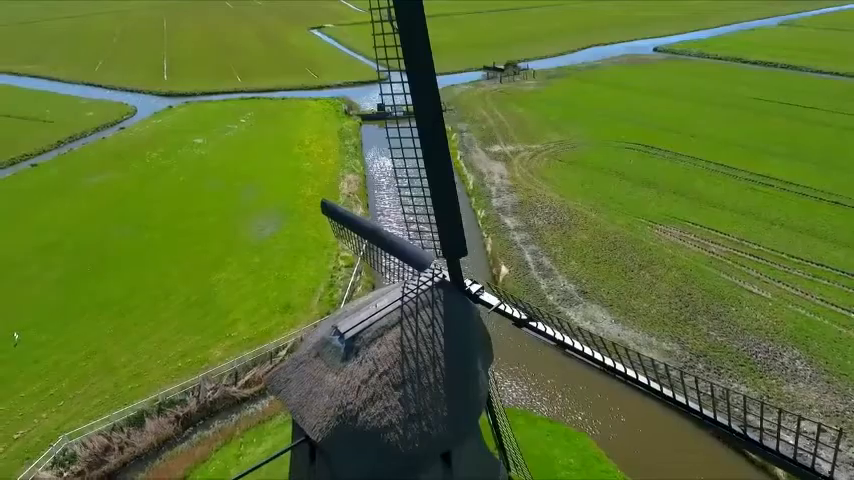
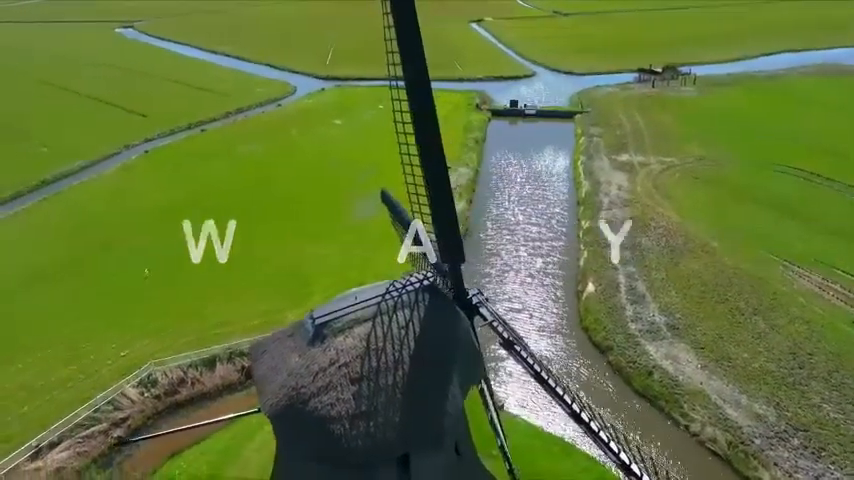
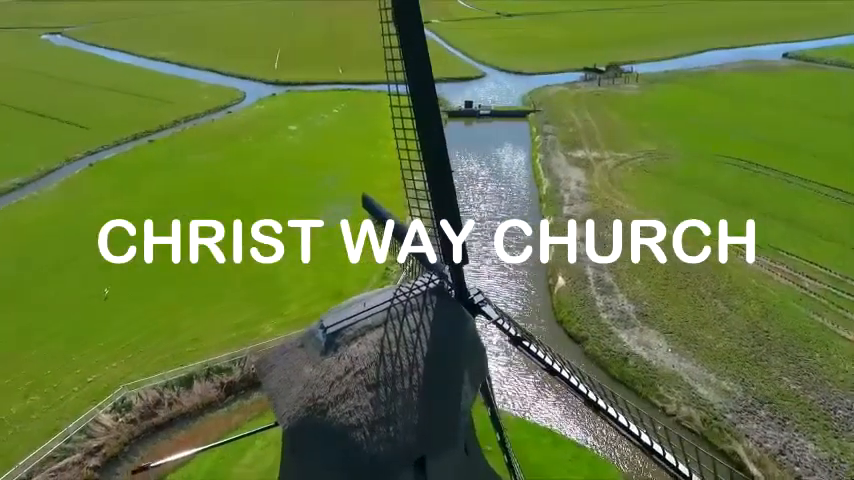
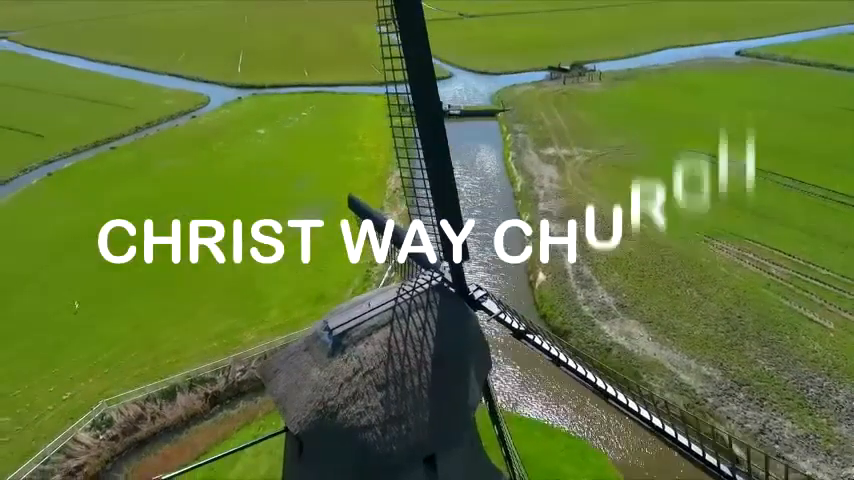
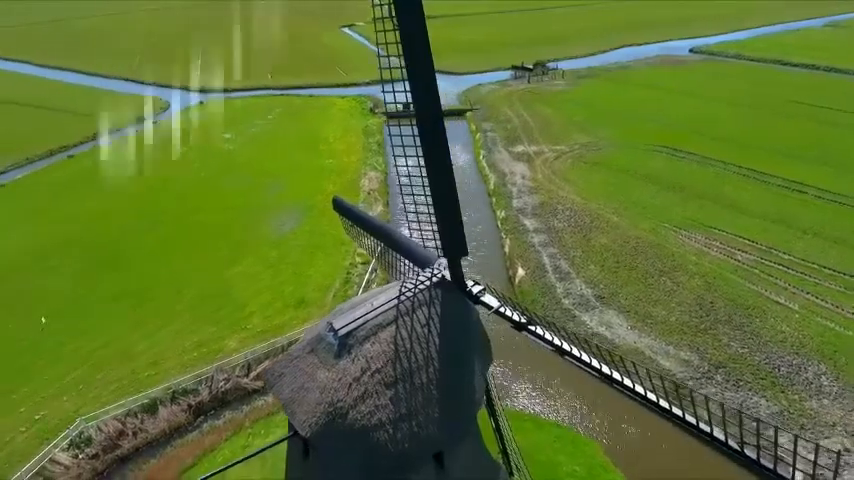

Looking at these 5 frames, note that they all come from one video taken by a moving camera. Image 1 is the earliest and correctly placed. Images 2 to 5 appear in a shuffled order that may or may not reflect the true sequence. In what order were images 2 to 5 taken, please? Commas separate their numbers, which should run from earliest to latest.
5, 4, 3, 2
